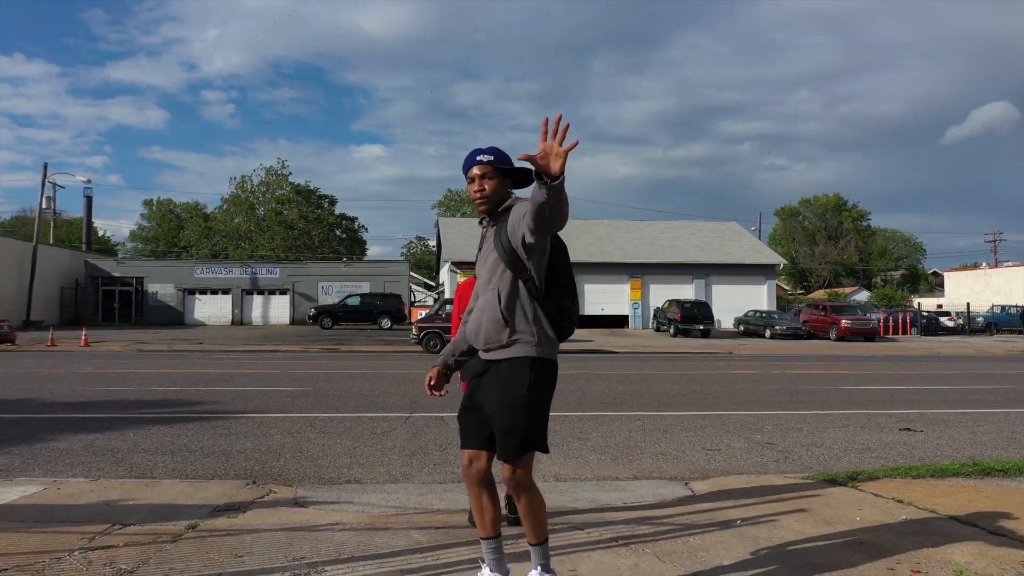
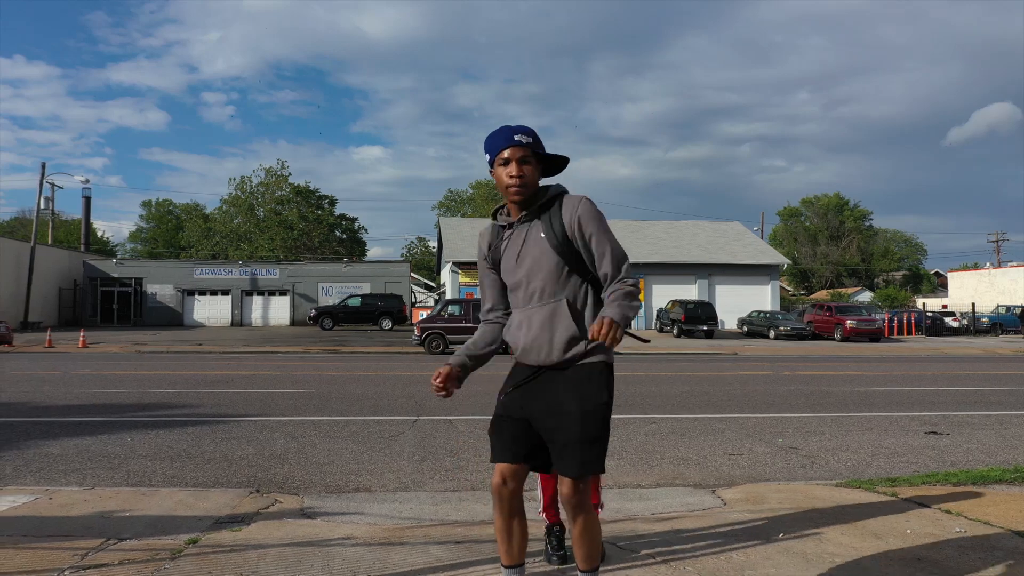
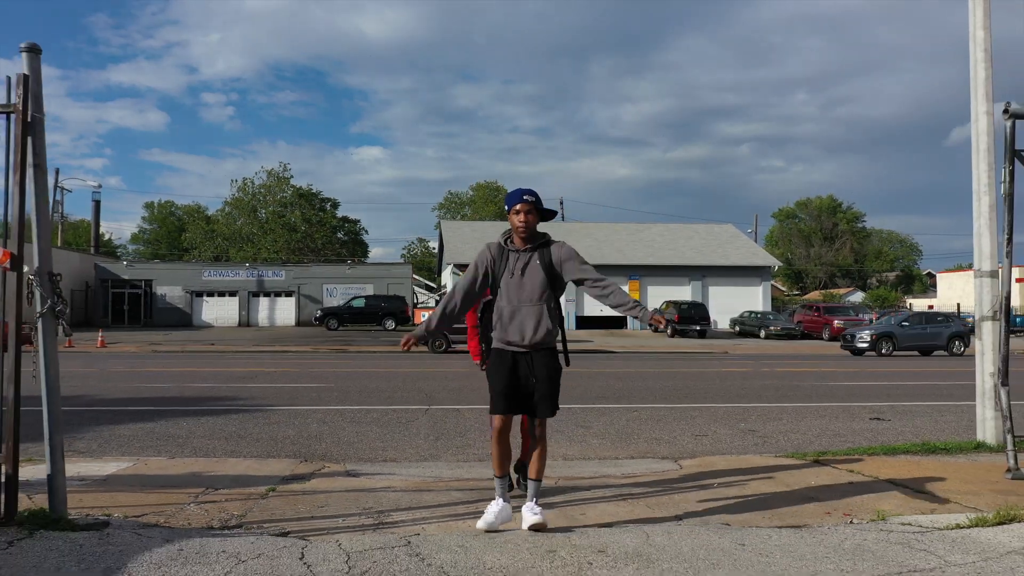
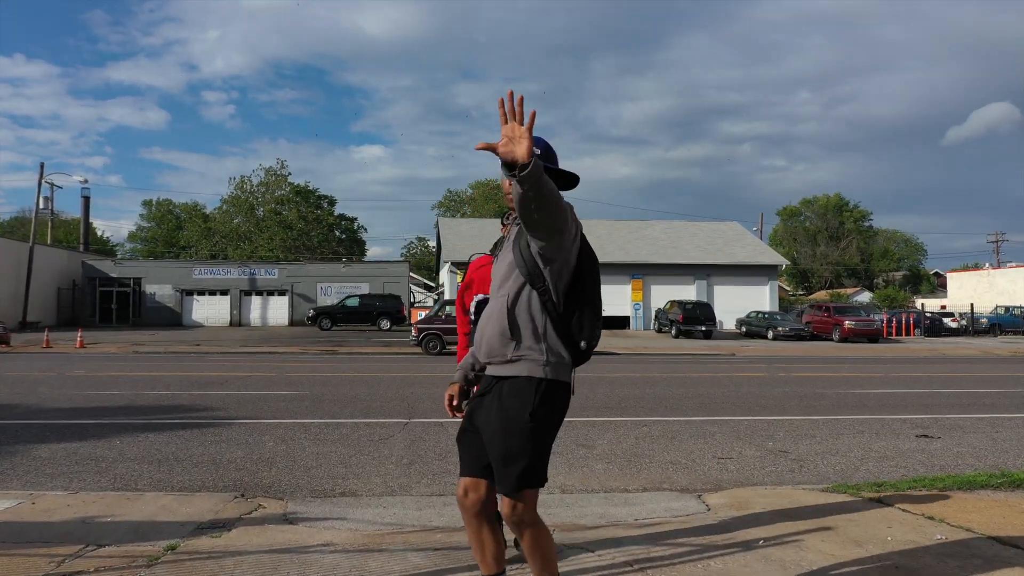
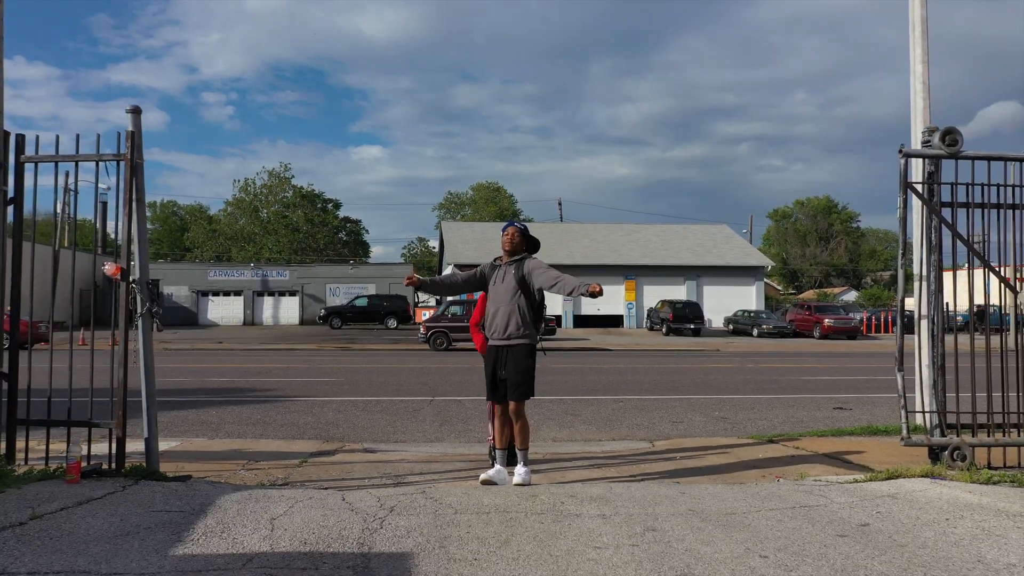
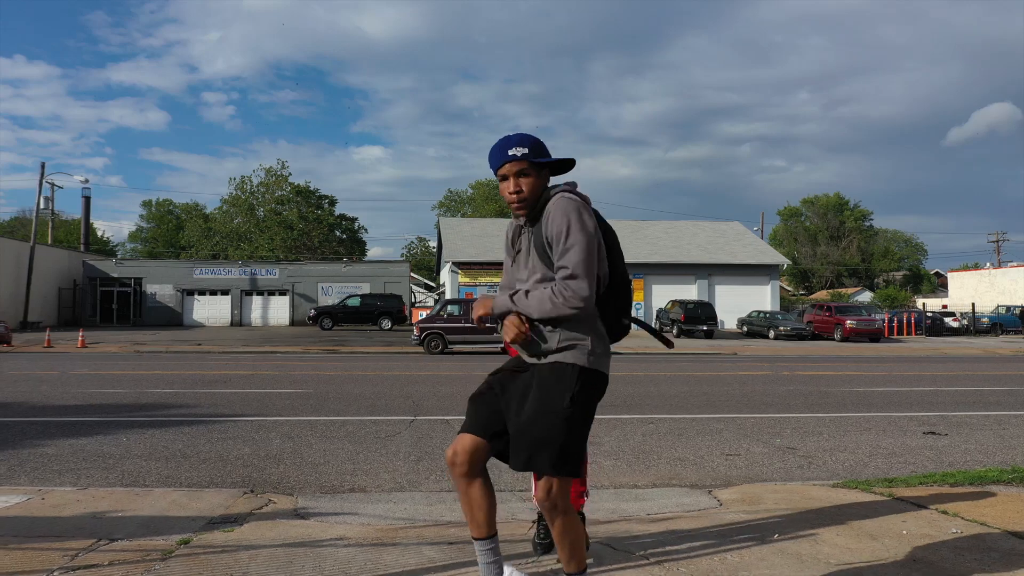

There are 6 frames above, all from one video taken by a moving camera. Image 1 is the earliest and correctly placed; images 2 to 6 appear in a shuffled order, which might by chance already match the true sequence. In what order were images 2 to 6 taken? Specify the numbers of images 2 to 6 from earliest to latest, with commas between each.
4, 6, 2, 3, 5
